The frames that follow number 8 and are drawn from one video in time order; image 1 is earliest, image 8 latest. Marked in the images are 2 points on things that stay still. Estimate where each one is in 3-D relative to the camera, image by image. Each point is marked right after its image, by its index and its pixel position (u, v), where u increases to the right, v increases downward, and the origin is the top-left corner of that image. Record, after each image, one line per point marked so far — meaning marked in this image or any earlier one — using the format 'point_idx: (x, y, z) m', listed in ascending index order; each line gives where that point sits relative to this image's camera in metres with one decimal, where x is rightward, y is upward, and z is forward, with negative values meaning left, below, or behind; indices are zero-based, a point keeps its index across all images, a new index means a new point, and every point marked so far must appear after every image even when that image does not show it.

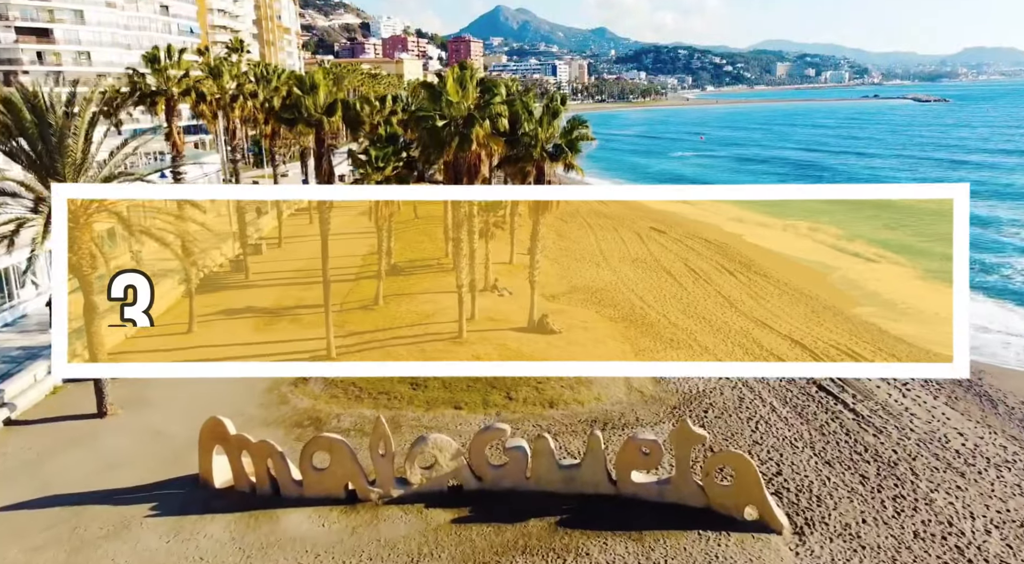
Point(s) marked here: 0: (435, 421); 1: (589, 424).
0: (-1.6, -2.9, +19.0) m
1: (+1.6, -3.0, +19.4) m
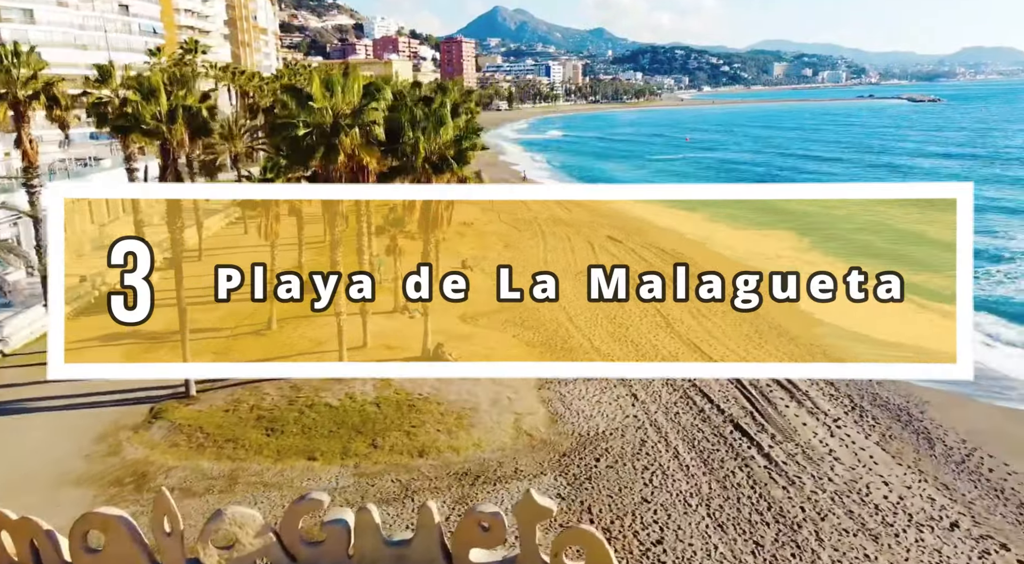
0: (-4.2, -3.5, +16.7) m
1: (-1.0, -3.6, +17.0) m
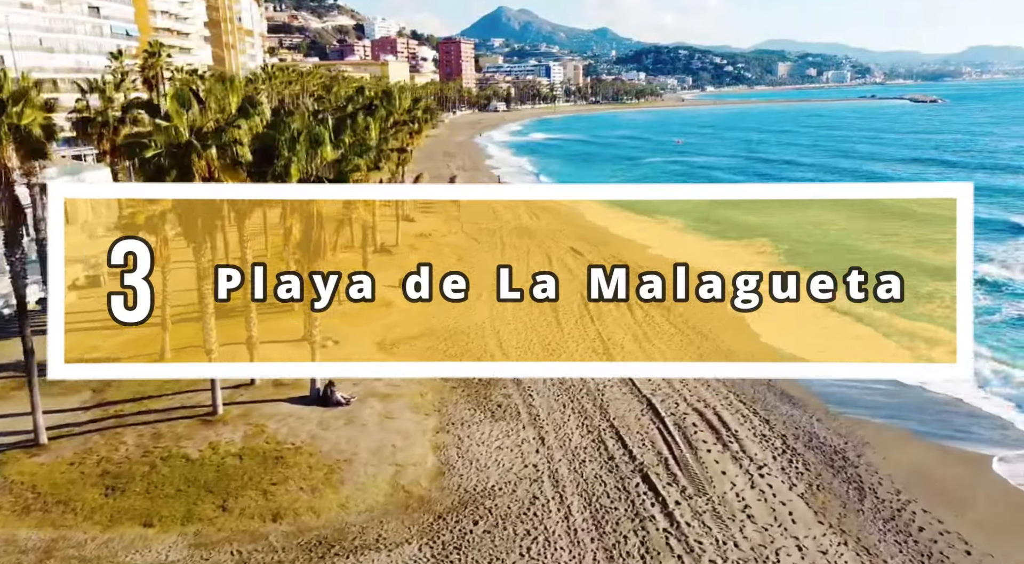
0: (-6.6, -4.3, +14.8) m
1: (-3.3, -4.4, +15.1) m
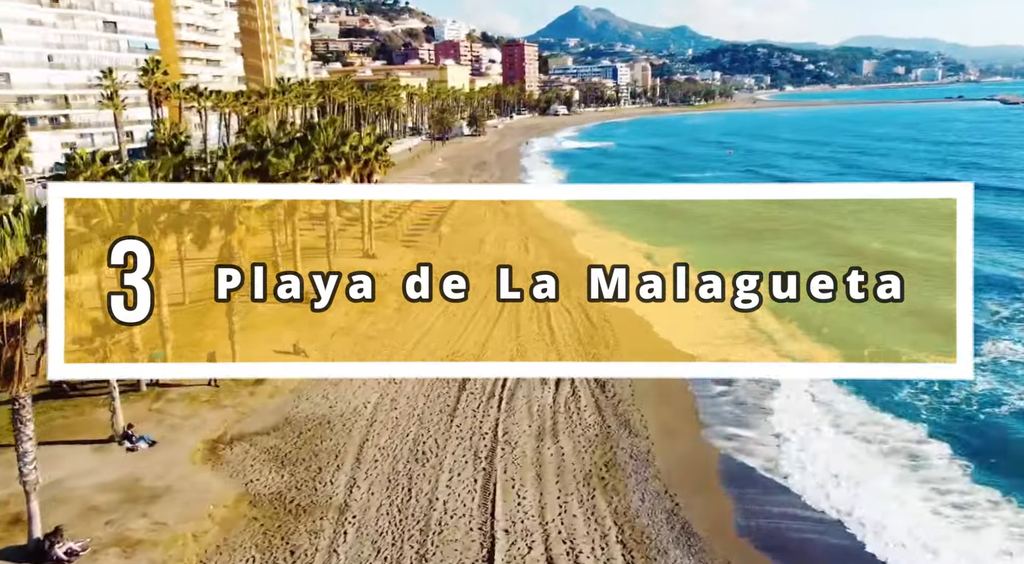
0: (-11.1, -6.4, +10.7) m
1: (-7.9, -6.6, +10.7) m
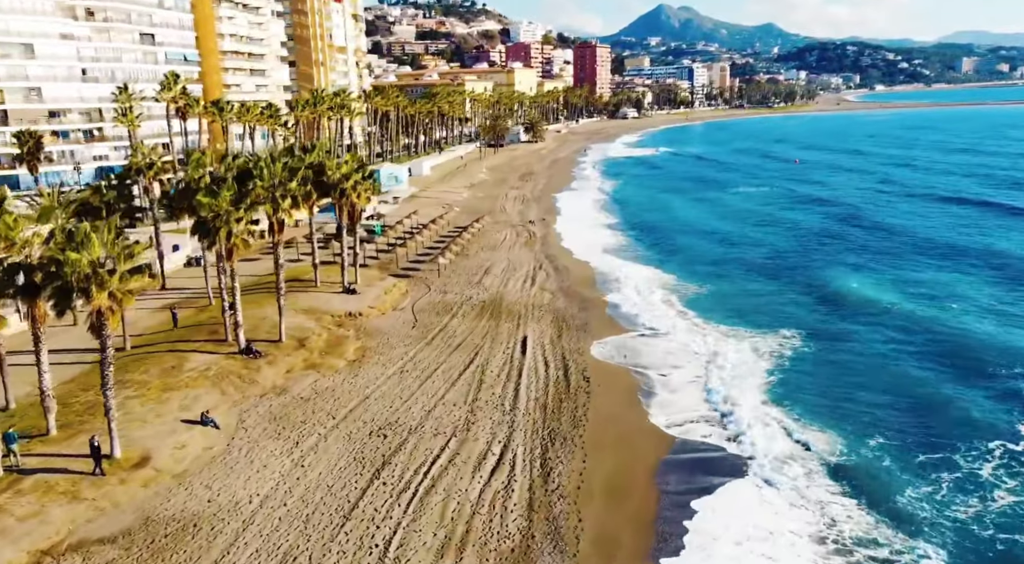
0: (-14.8, -8.2, +7.5) m
1: (-11.5, -8.3, +7.3) m
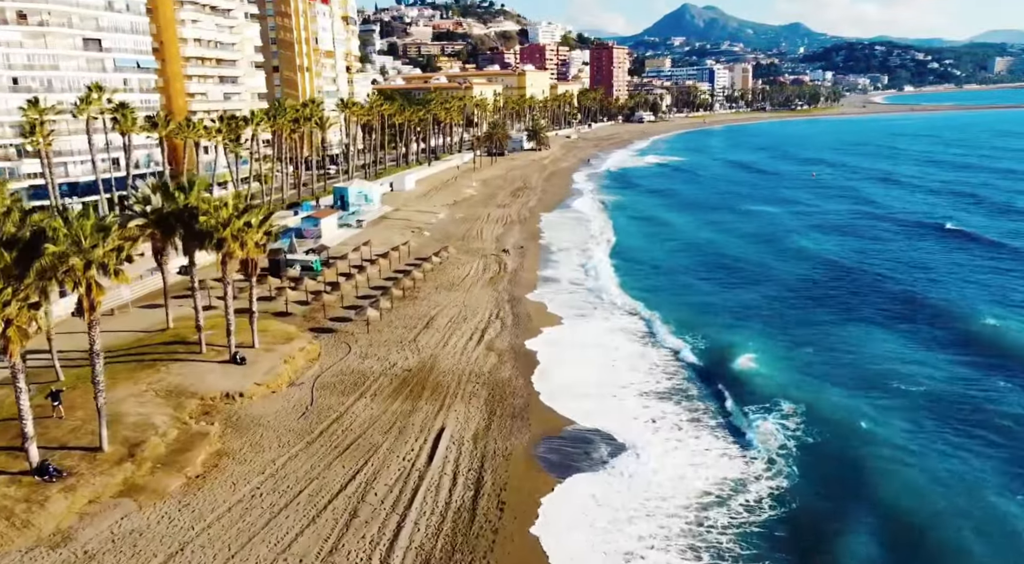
0: (-18.5, -10.7, -0.7) m
1: (-15.3, -10.9, -1.0) m
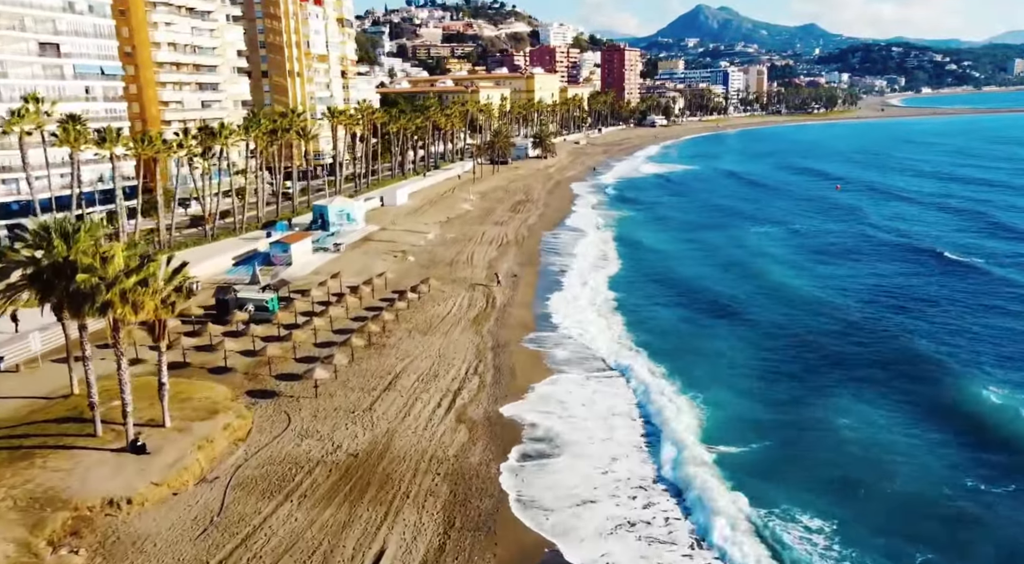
0: (-20.1, -12.8, -7.7) m
1: (-16.9, -13.0, -8.0) m
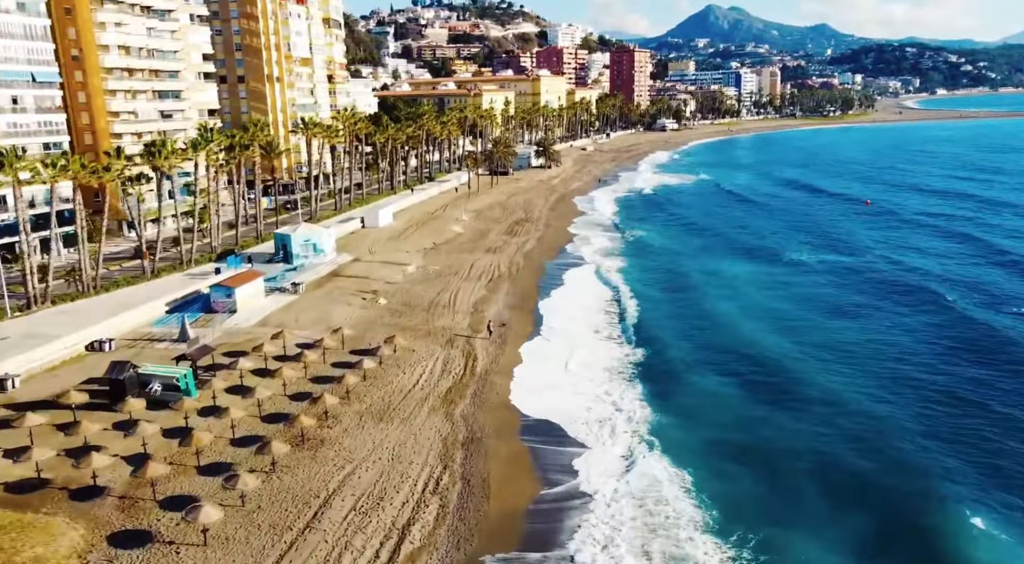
0: (-21.5, -15.6, -17.9) m
1: (-18.3, -15.8, -18.2) m
